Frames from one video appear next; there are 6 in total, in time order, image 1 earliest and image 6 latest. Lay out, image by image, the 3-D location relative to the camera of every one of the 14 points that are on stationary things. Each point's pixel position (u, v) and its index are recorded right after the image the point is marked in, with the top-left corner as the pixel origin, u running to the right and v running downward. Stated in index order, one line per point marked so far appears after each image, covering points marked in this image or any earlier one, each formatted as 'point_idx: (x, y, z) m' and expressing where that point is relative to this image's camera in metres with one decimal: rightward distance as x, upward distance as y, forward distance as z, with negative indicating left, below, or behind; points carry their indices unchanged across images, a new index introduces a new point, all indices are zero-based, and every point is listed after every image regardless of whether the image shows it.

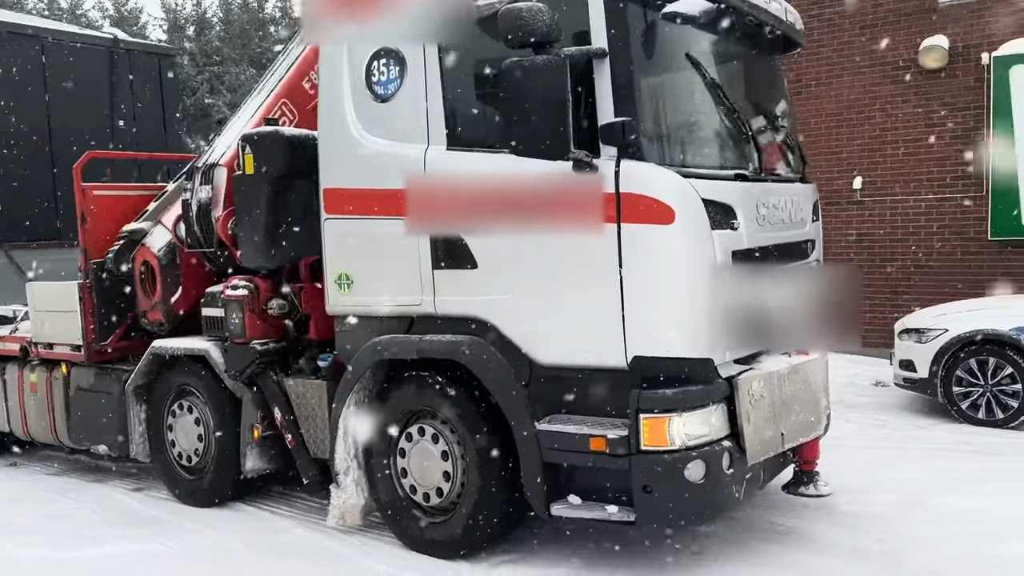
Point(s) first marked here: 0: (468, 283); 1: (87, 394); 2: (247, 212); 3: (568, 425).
0: (-0.2, 0.0, +4.5) m
1: (-3.1, -0.8, +6.4) m
2: (-1.6, +0.5, +5.3) m
3: (+0.3, -0.7, +4.2) m
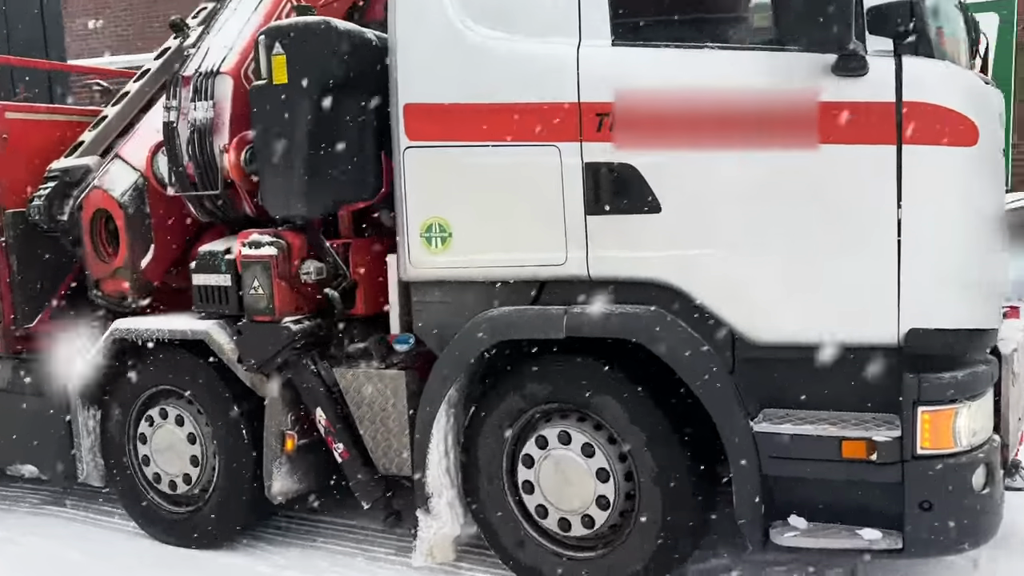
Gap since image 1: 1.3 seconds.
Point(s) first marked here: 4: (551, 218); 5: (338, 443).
0: (+0.5, +0.2, +3.2) m
1: (-2.7, -0.6, +4.6) m
2: (-1.0, +0.6, +3.7) m
3: (+1.0, -0.5, +3.1) m
4: (+0.2, +0.3, +3.4) m
5: (-0.8, -0.7, +3.9) m
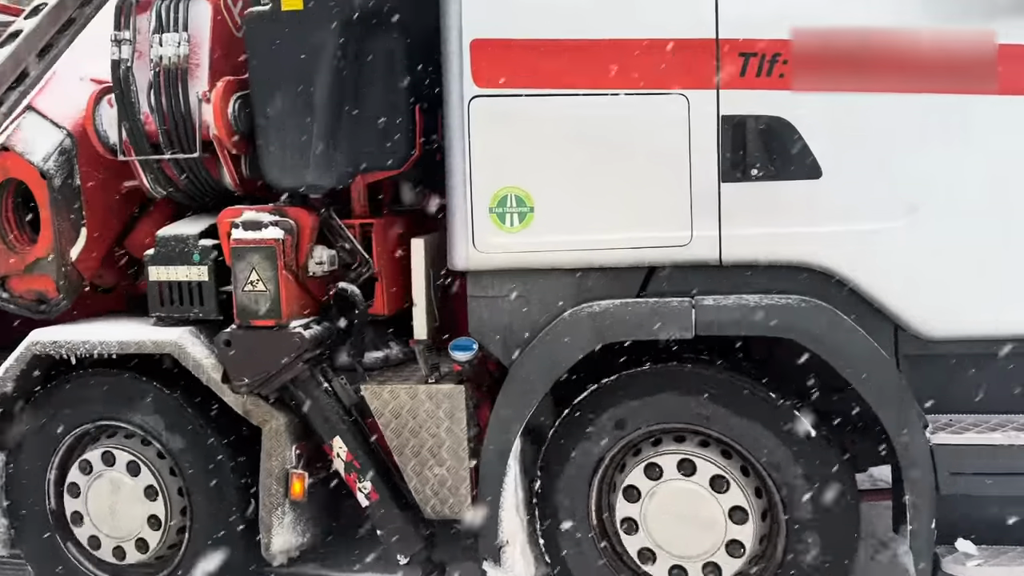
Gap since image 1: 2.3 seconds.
0: (+0.9, +0.3, +2.6) m
1: (-2.5, -0.6, +3.3) m
2: (-0.7, +0.7, +2.8) m
3: (+1.4, -0.4, +2.6) m
4: (+0.5, +0.3, +2.7) m
5: (-0.5, -0.7, +3.0) m
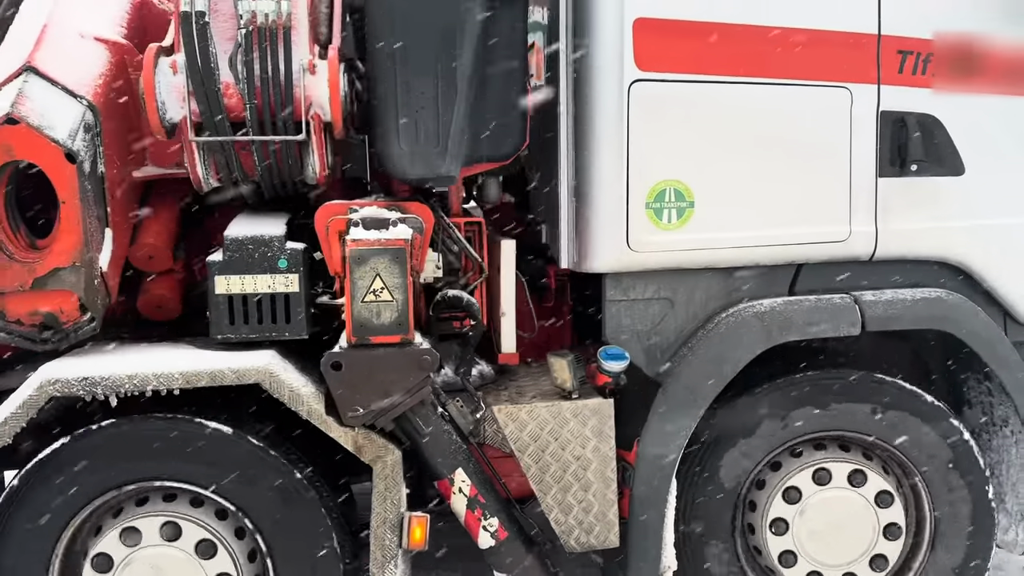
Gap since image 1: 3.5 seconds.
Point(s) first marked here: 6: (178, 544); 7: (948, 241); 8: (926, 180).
0: (+1.3, +0.3, +2.7) m
1: (-2.0, -0.7, +2.2) m
2: (-0.3, +0.6, +2.4) m
3: (+1.9, -0.4, +2.9) m
4: (+1.0, +0.3, +2.6) m
5: (-0.1, -0.7, +2.6) m
6: (-0.9, -0.7, +2.4) m
7: (+1.4, +0.1, +2.7) m
8: (+1.3, +0.3, +2.7) m
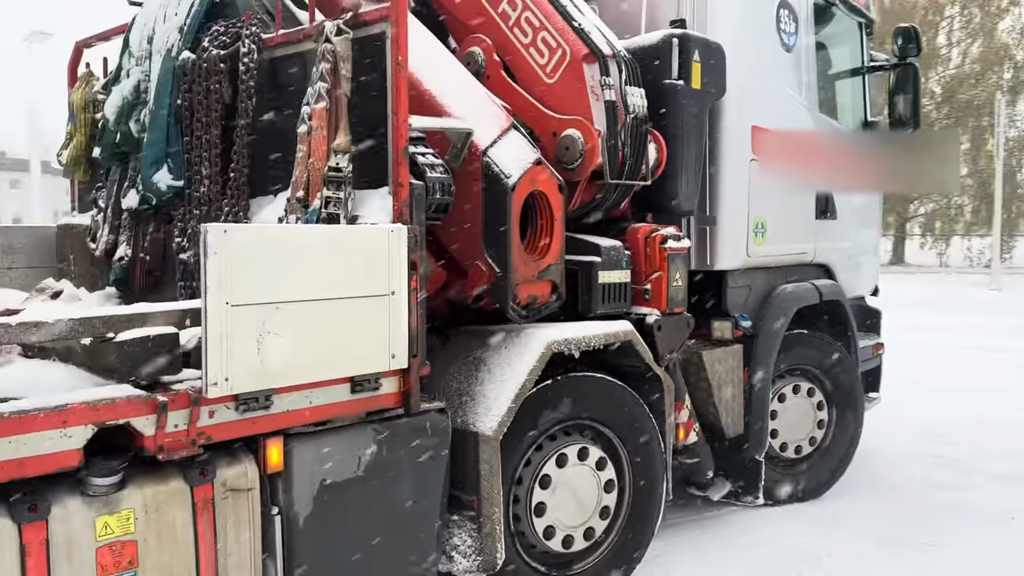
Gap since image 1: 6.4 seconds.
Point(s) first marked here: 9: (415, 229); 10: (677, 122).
0: (+1.9, +0.3, +5.2) m
1: (-0.5, -0.6, +2.7) m
2: (+0.8, +0.7, +4.0) m
3: (+2.3, -0.3, +5.6) m
4: (+1.7, +0.4, +4.9) m
5: (+0.9, -0.7, +4.2) m
6: (+0.3, -0.7, +3.6) m
7: (+1.9, +0.2, +5.2) m
8: (+1.9, +0.4, +5.1) m
9: (-0.3, +0.2, +2.8) m
10: (+0.7, +0.8, +3.9) m
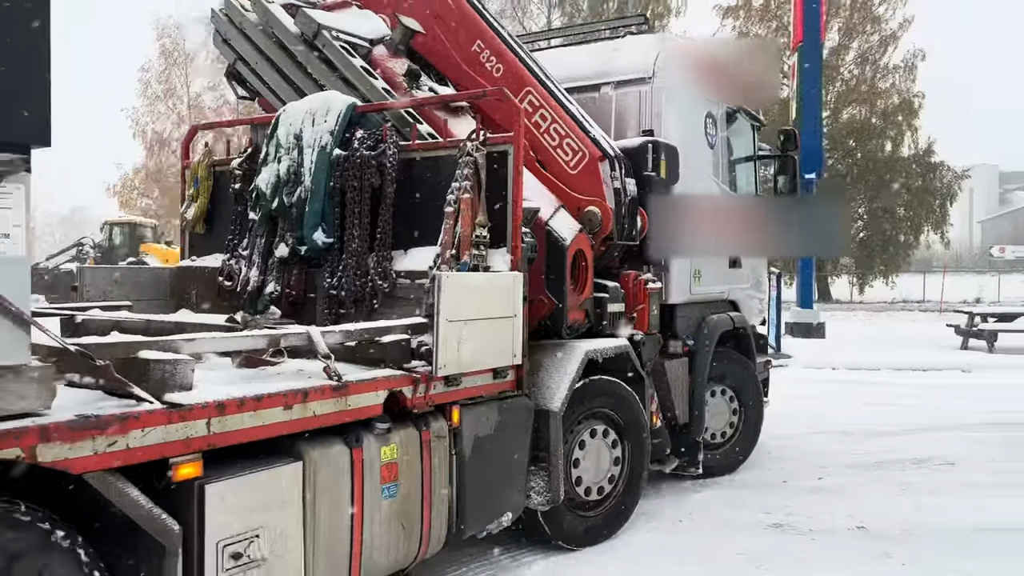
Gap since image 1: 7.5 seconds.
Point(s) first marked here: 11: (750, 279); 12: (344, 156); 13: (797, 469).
0: (+1.9, +0.1, +7.1) m
1: (-0.1, -0.8, +4.3) m
2: (+1.0, +0.5, +5.7) m
3: (+2.2, -0.6, +7.6) m
4: (+1.7, +0.1, +6.8) m
5: (+1.0, -0.8, +5.9) m
6: (+0.5, -0.8, +5.2) m
7: (+1.9, 0.0, +7.1) m
8: (+1.8, +0.1, +7.0) m
9: (+0.1, +0.1, +4.3) m
10: (+0.9, +0.6, +5.7) m
11: (+2.0, +0.1, +7.4) m
12: (-0.9, +0.7, +4.7) m
13: (+2.4, -1.5, +7.1) m
